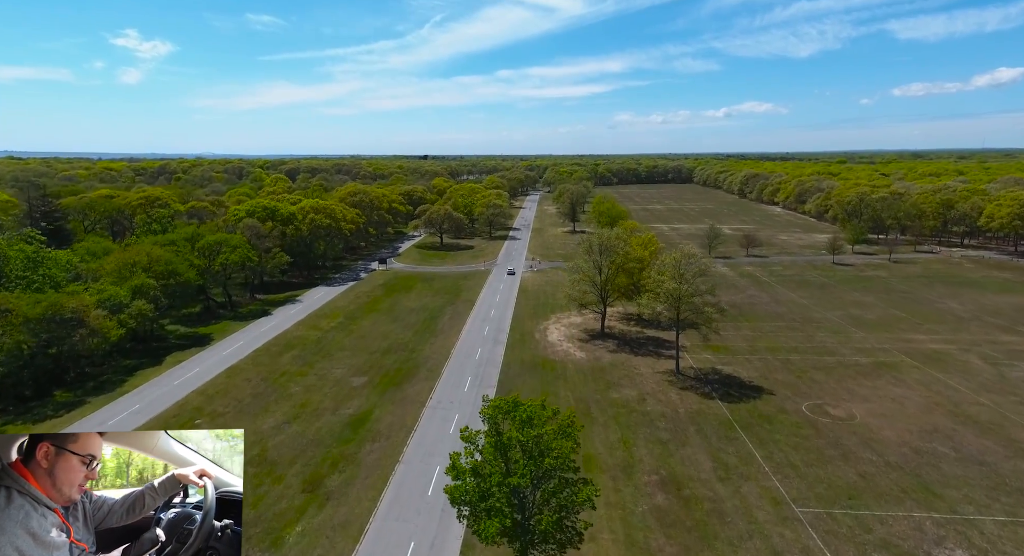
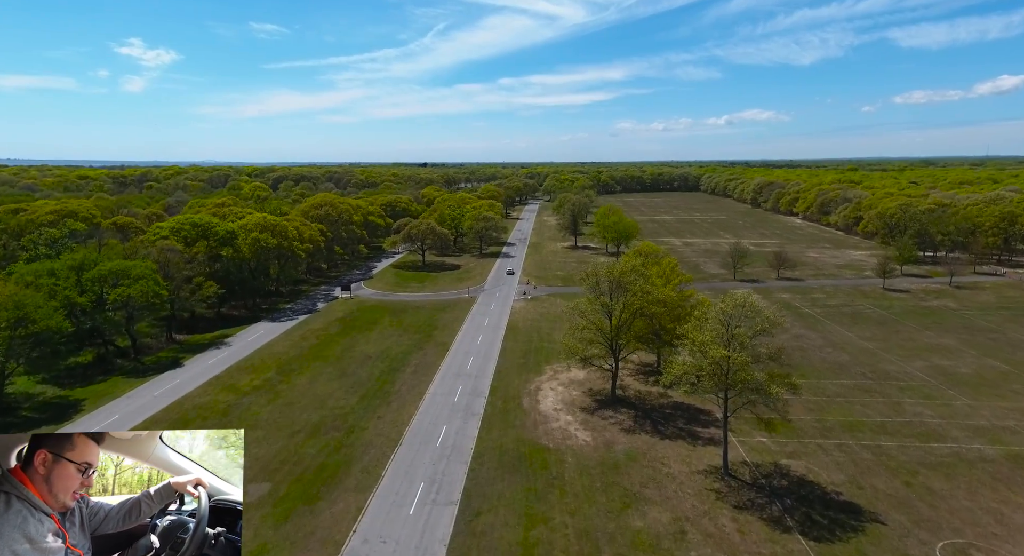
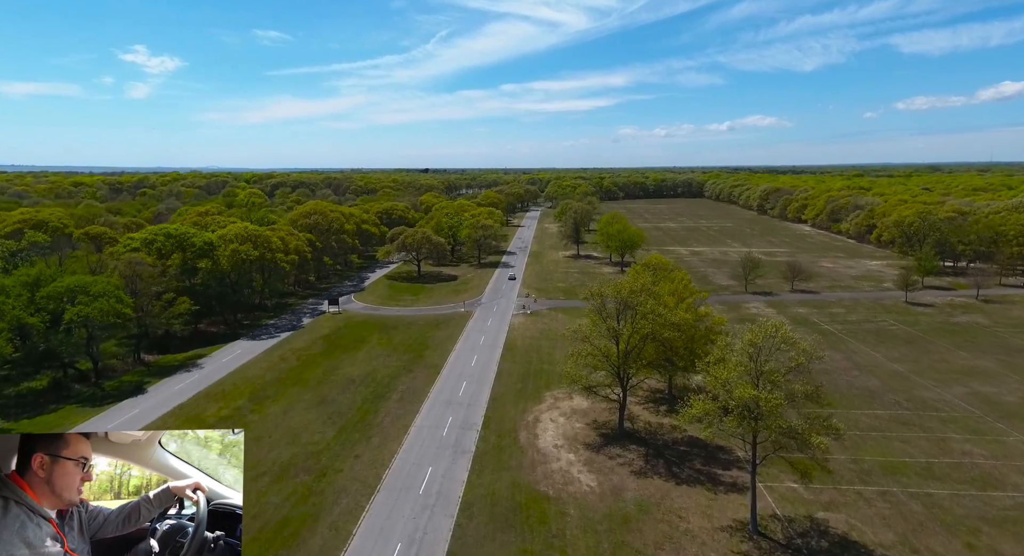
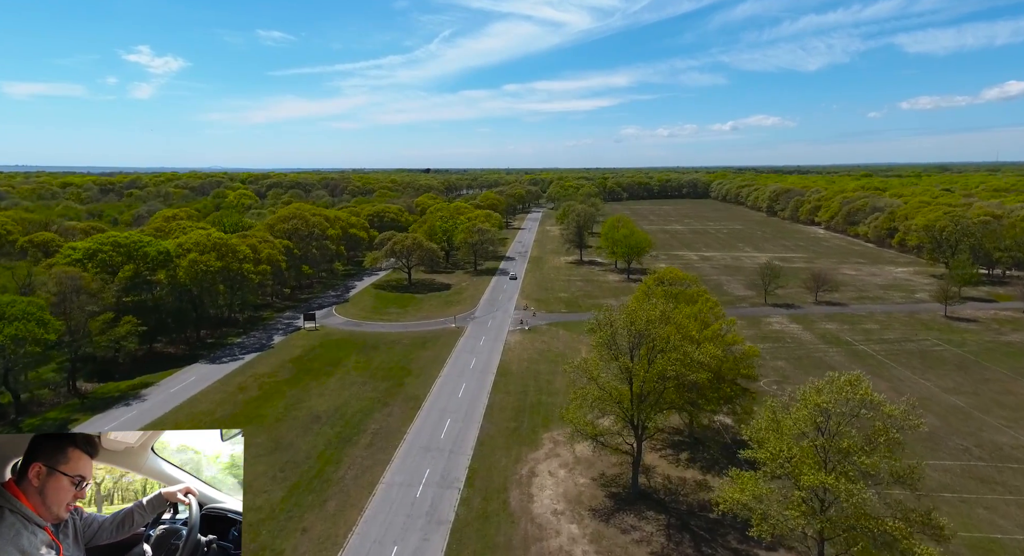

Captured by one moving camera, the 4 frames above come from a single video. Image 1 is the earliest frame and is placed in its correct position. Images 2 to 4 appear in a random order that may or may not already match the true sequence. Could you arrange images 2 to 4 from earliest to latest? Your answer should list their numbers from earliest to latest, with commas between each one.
2, 3, 4
